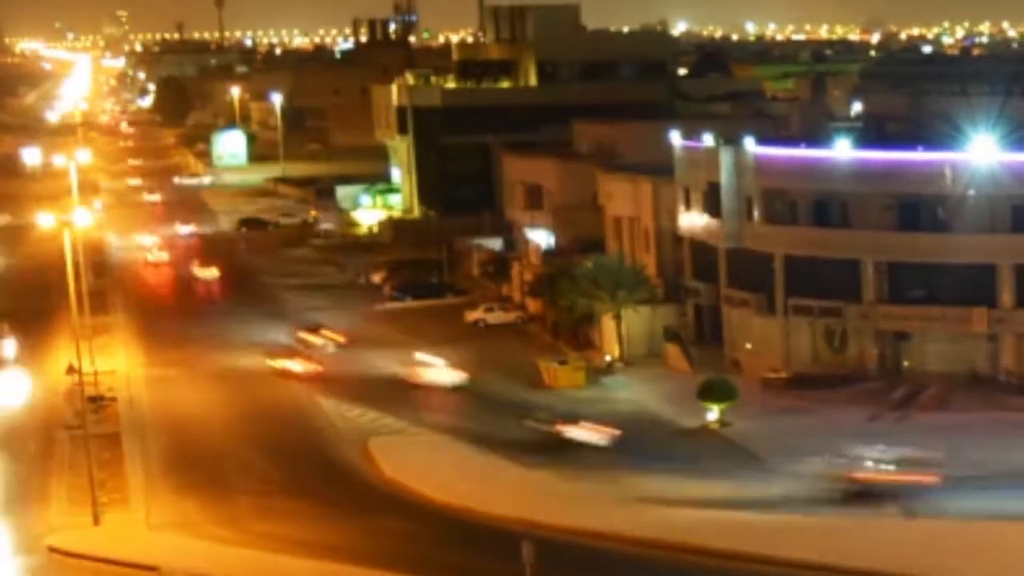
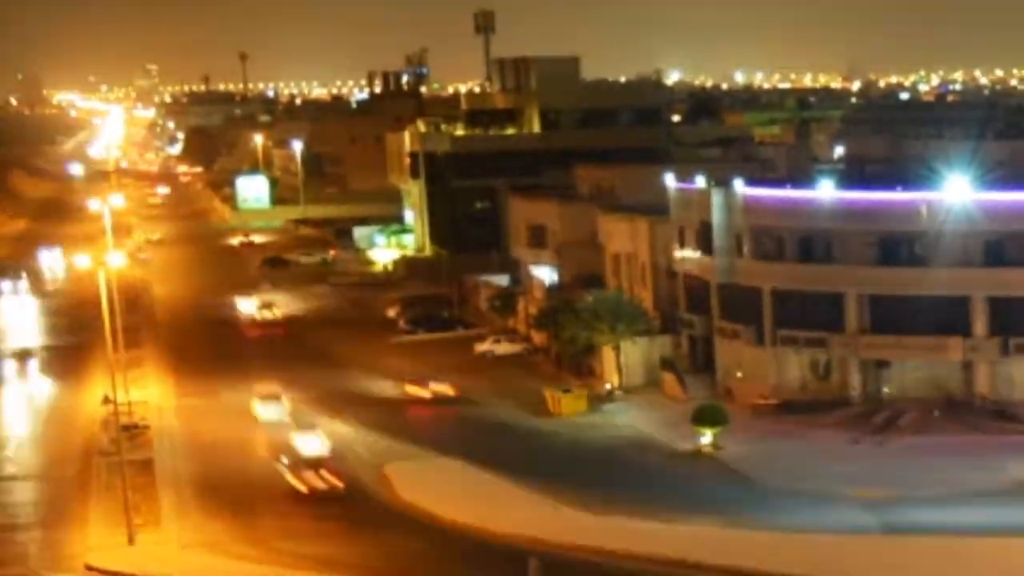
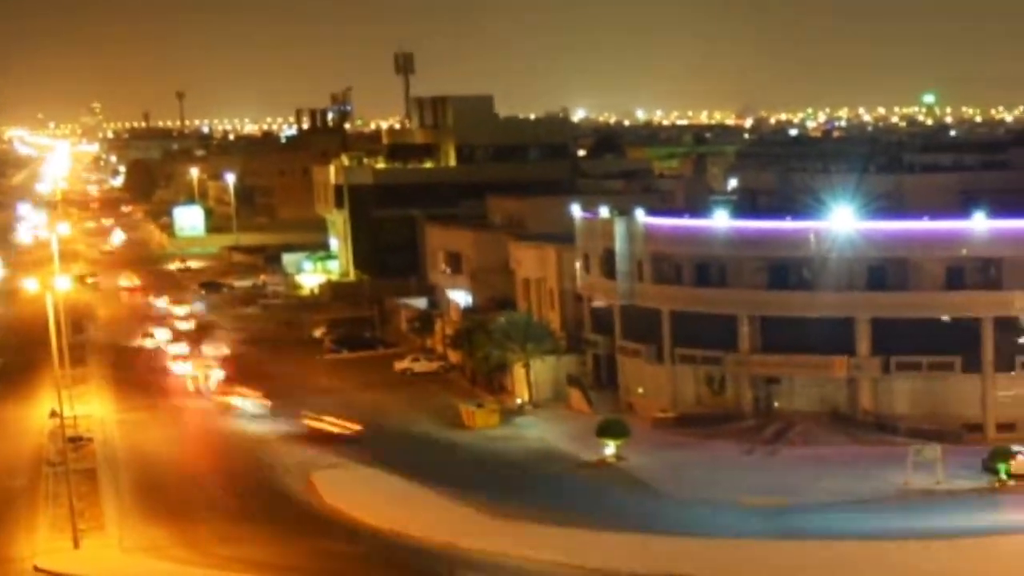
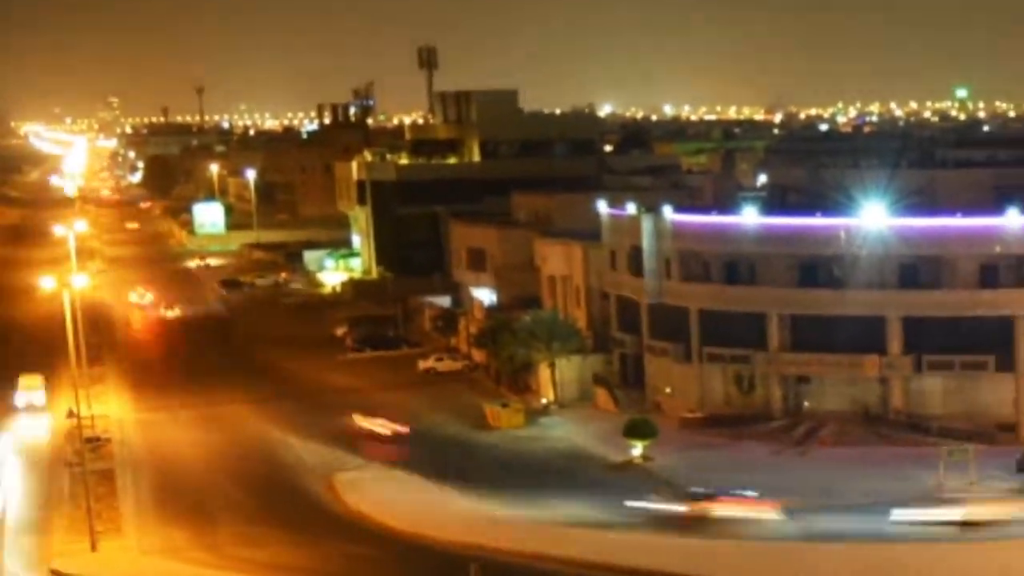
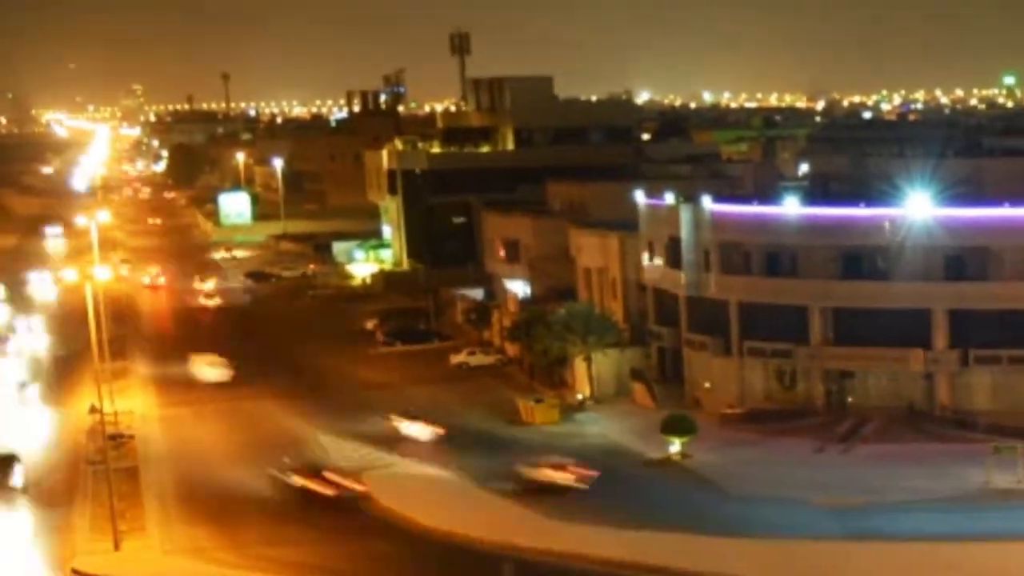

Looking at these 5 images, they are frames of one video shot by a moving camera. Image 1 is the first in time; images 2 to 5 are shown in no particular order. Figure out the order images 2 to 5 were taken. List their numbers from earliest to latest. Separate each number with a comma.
2, 5, 4, 3
